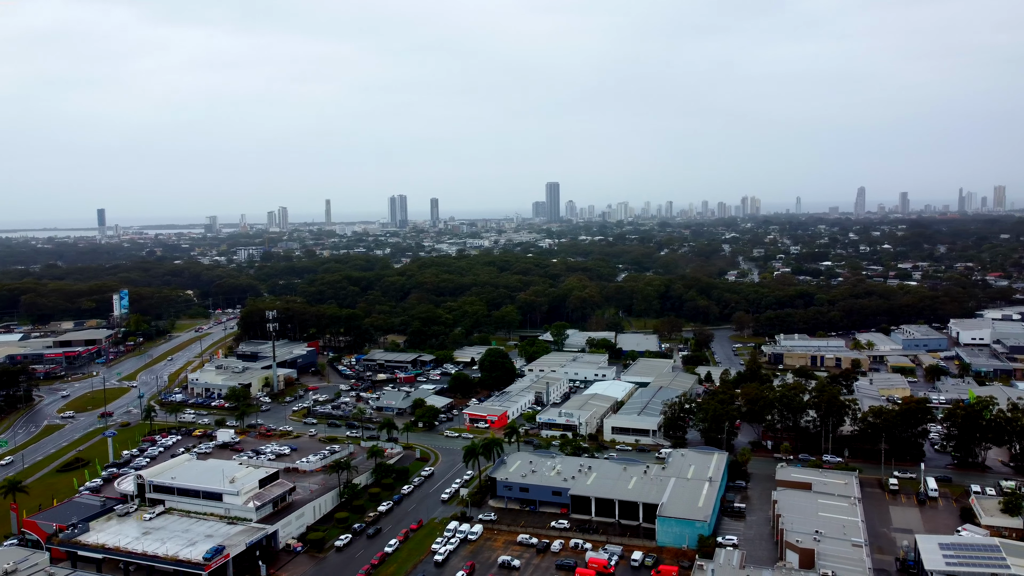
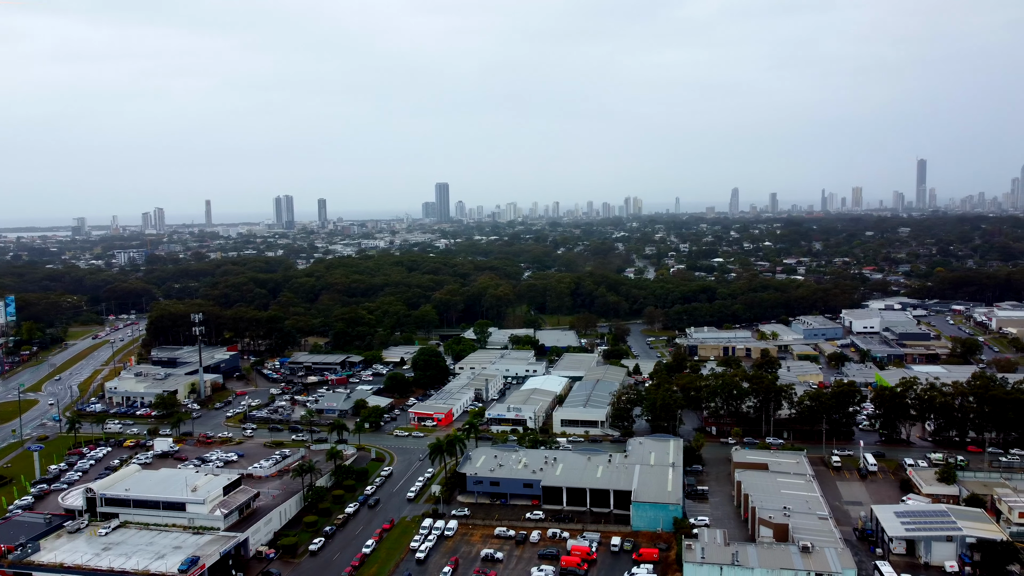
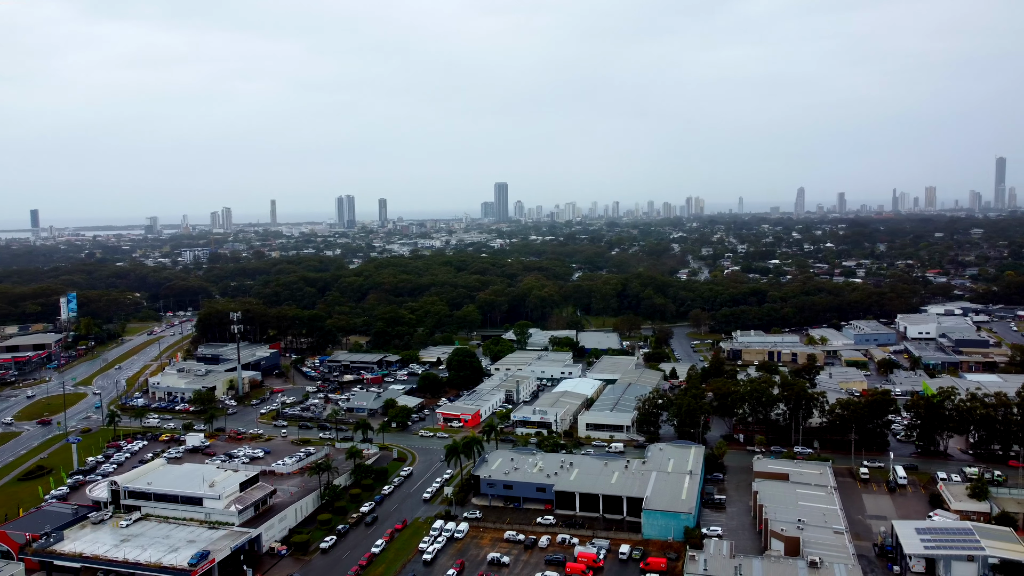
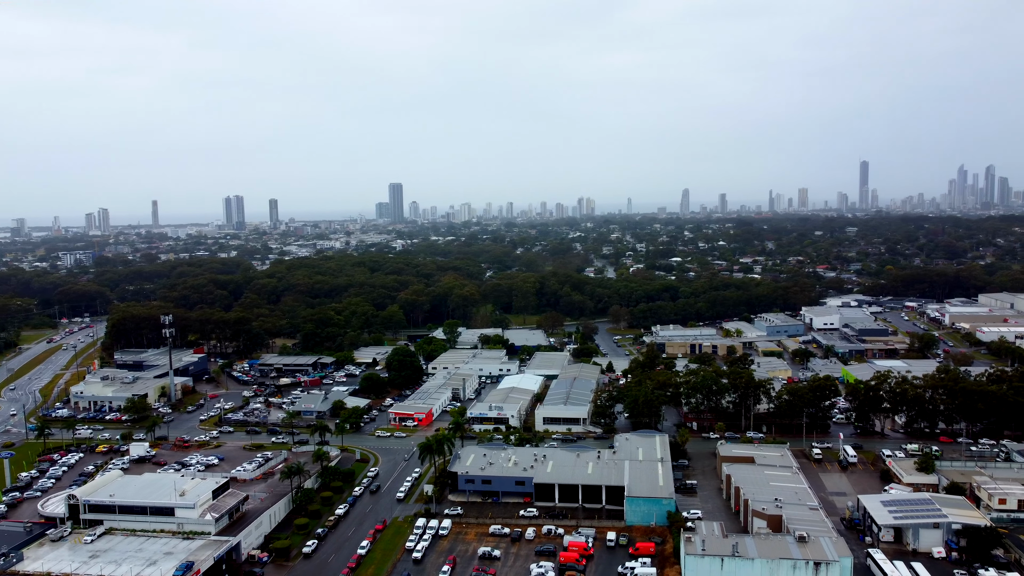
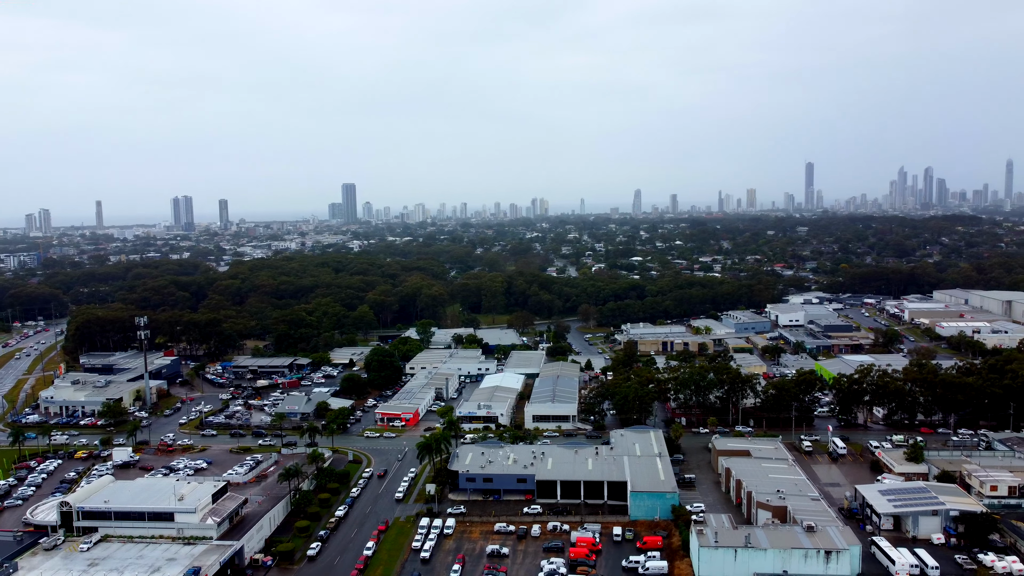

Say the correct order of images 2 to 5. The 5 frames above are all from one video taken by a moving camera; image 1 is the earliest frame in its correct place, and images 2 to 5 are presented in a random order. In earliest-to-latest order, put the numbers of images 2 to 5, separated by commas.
3, 2, 4, 5
